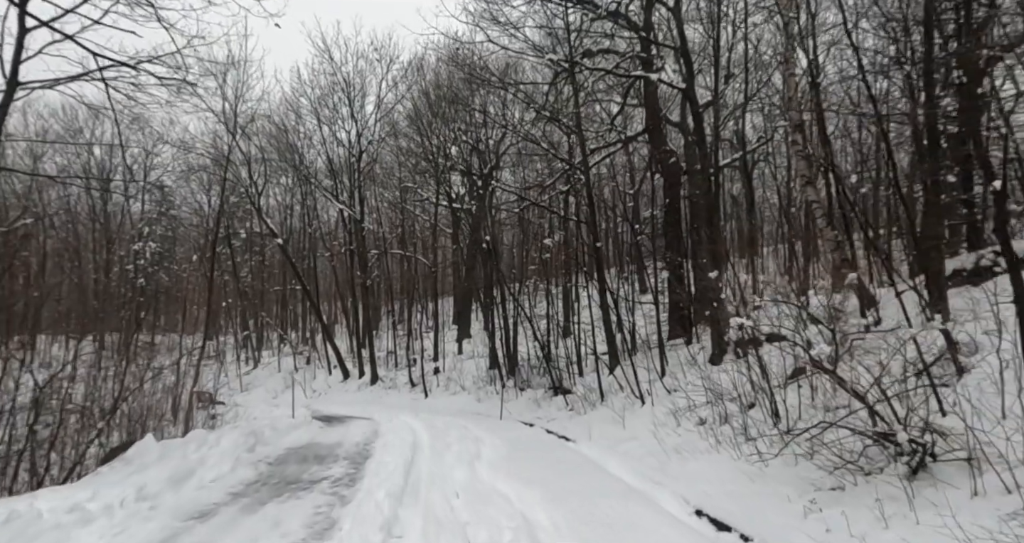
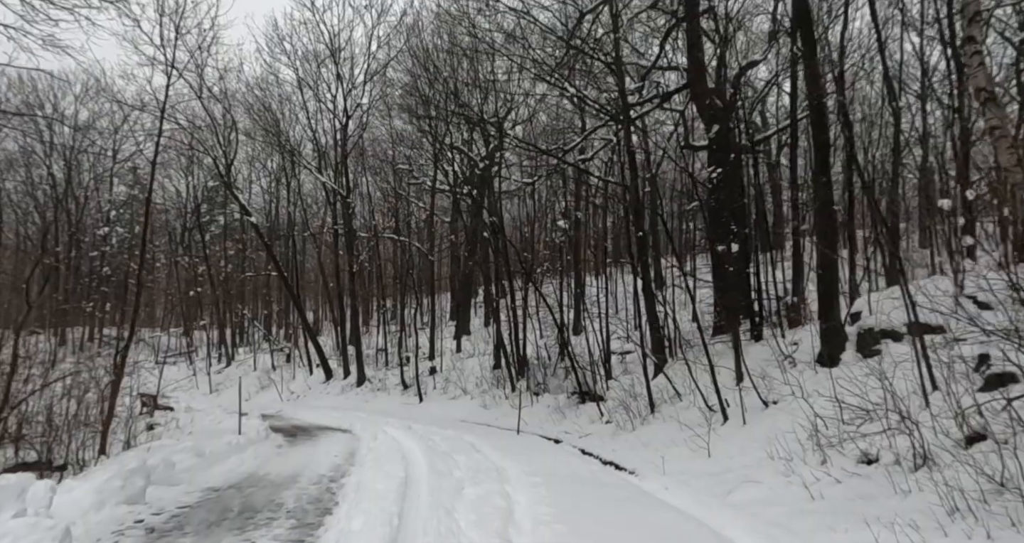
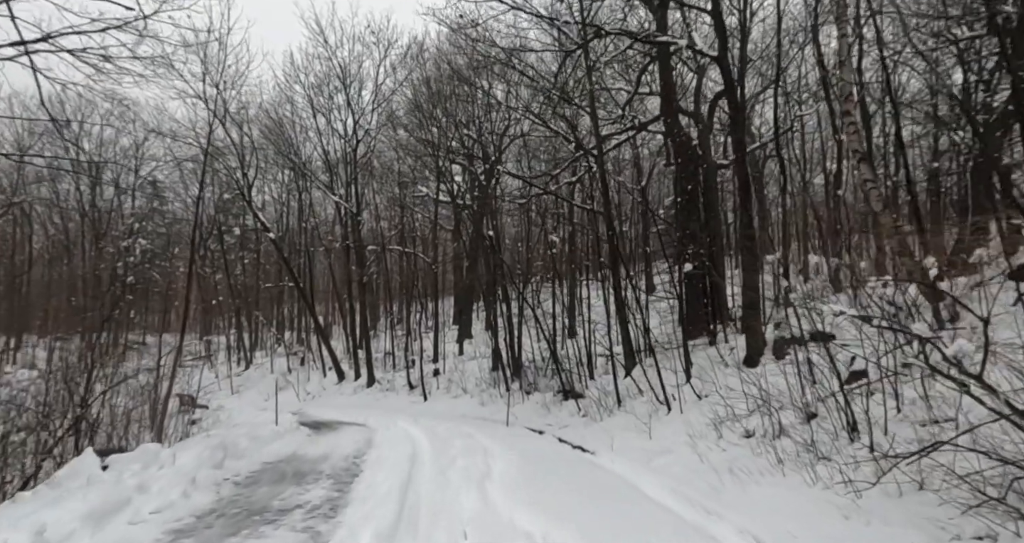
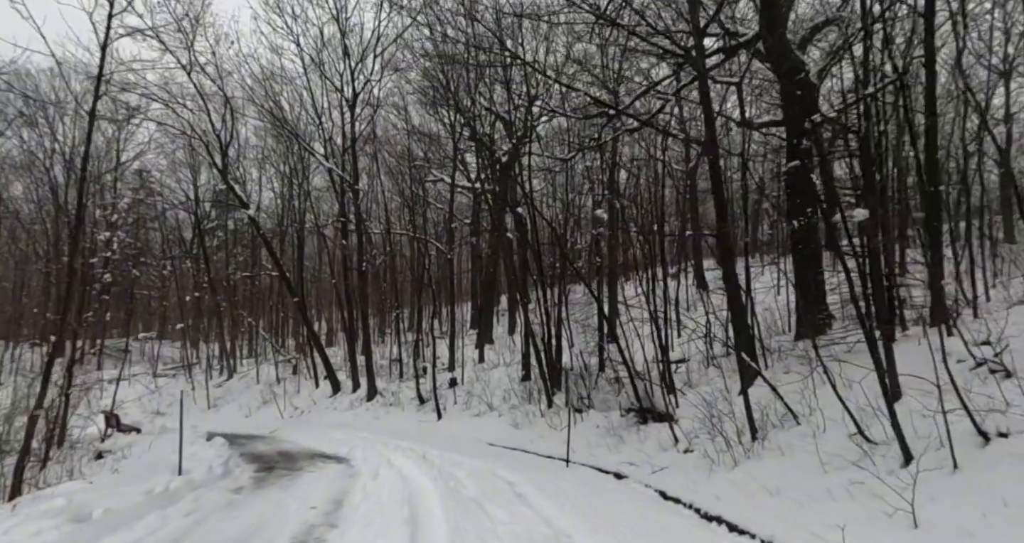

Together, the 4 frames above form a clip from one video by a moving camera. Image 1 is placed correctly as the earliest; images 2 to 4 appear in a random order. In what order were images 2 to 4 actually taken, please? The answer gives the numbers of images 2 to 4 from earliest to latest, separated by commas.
3, 2, 4
